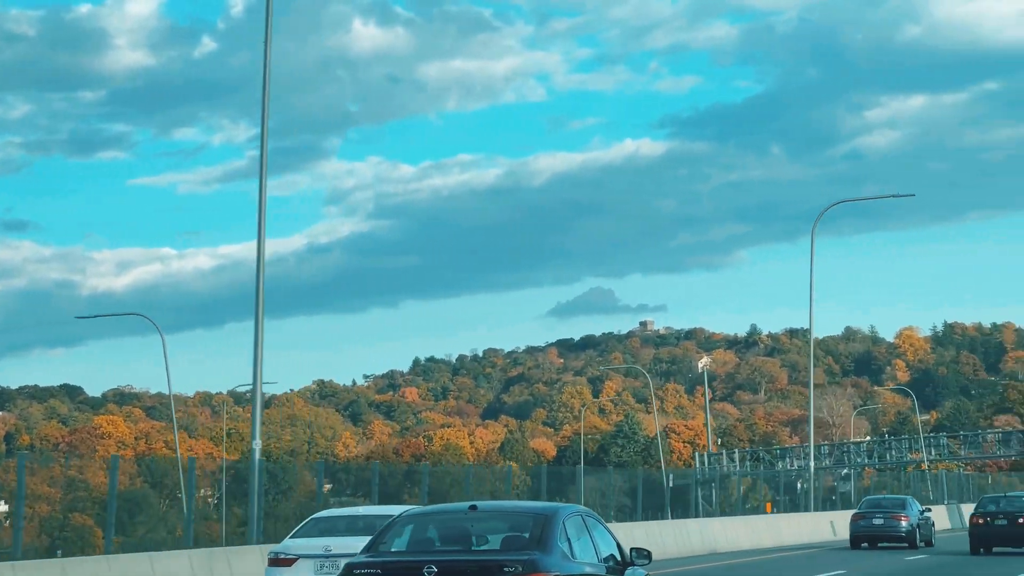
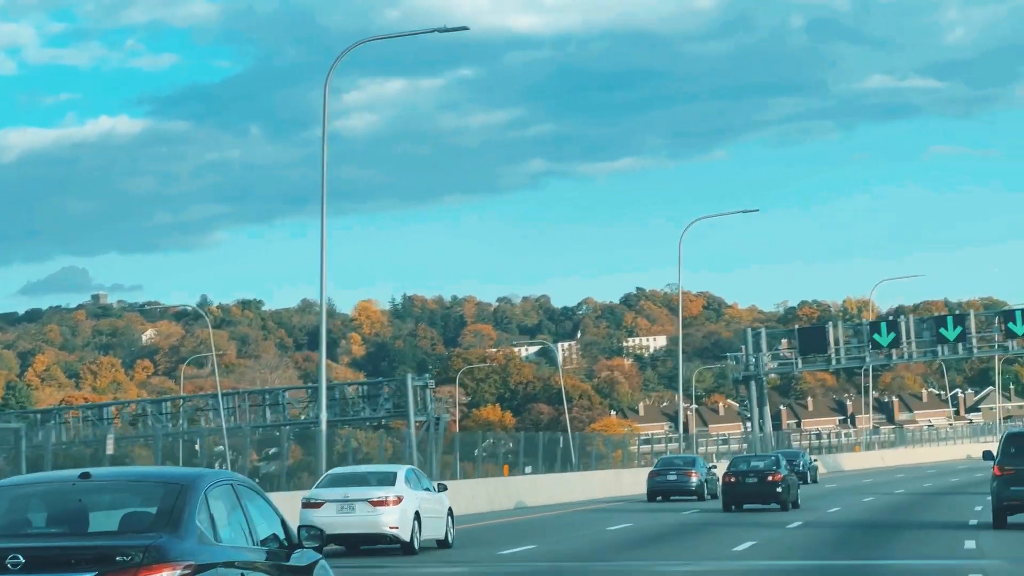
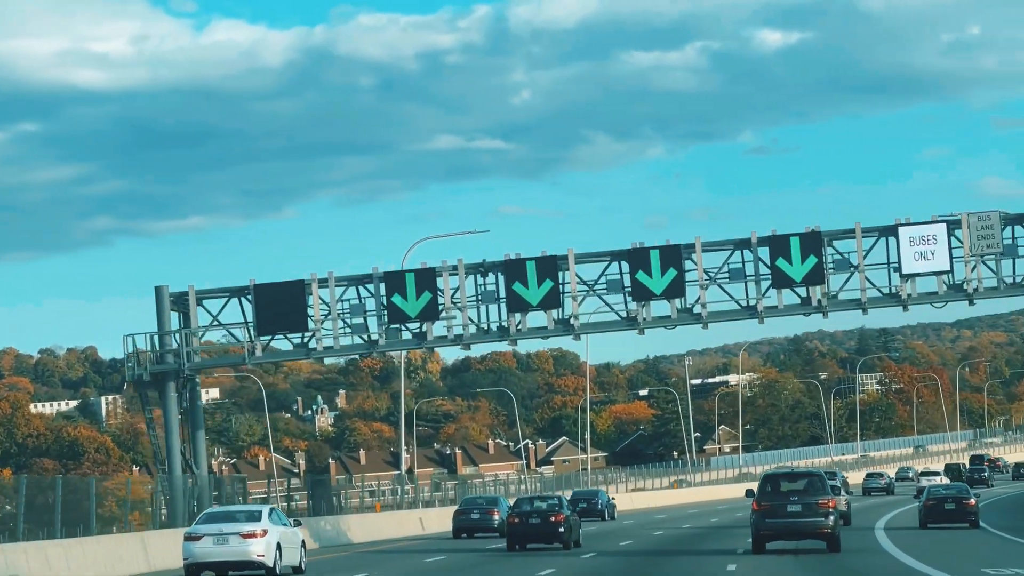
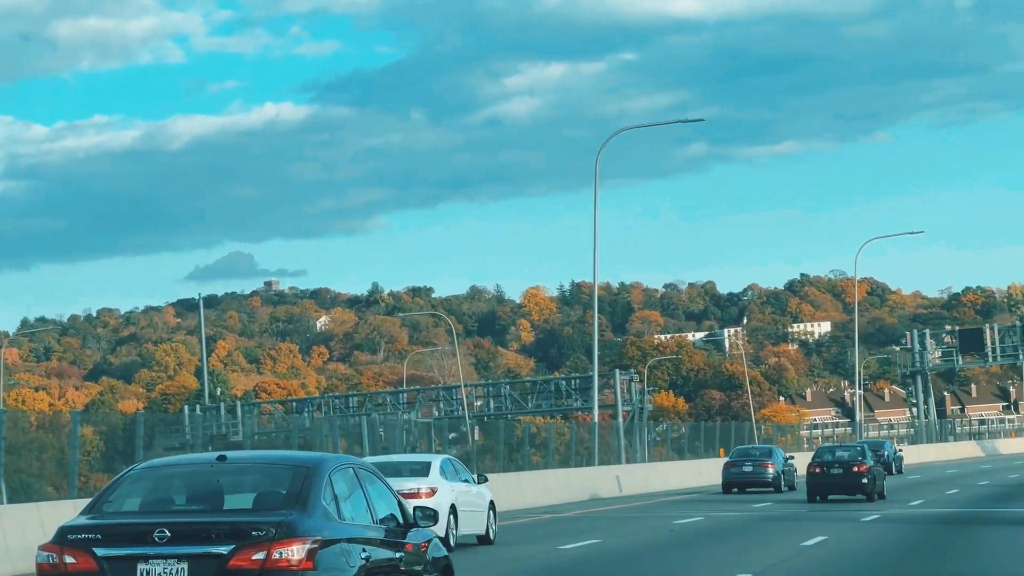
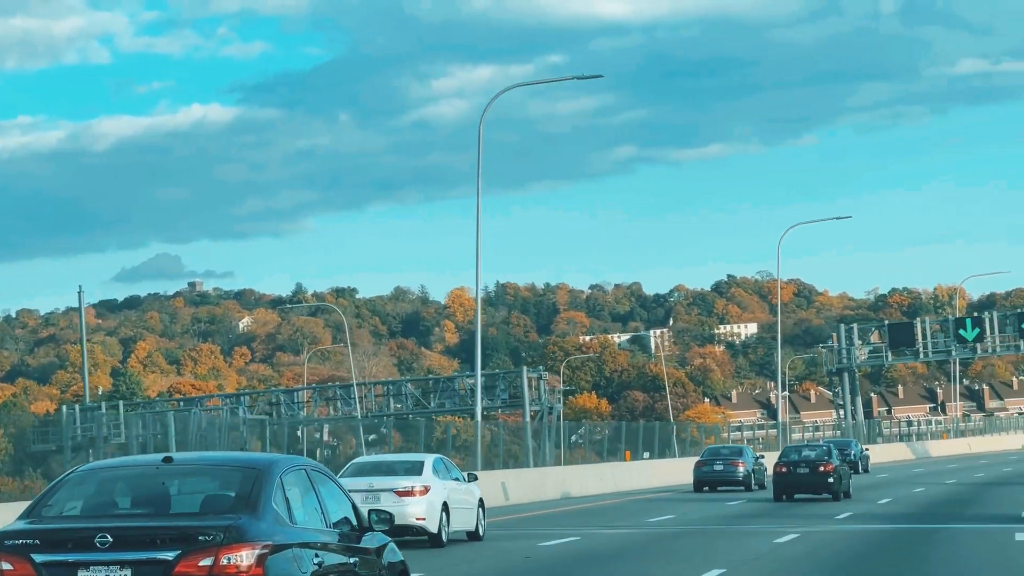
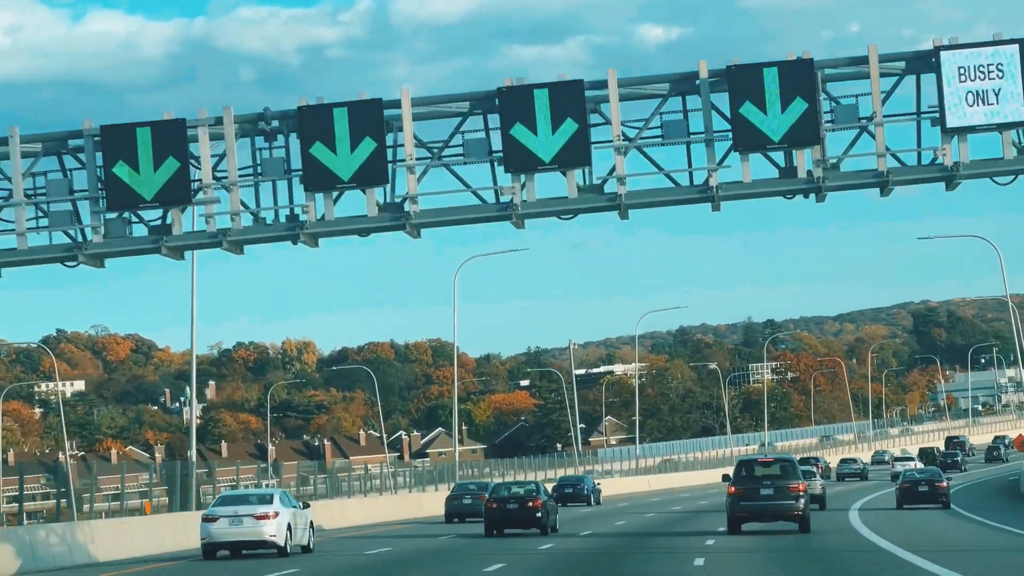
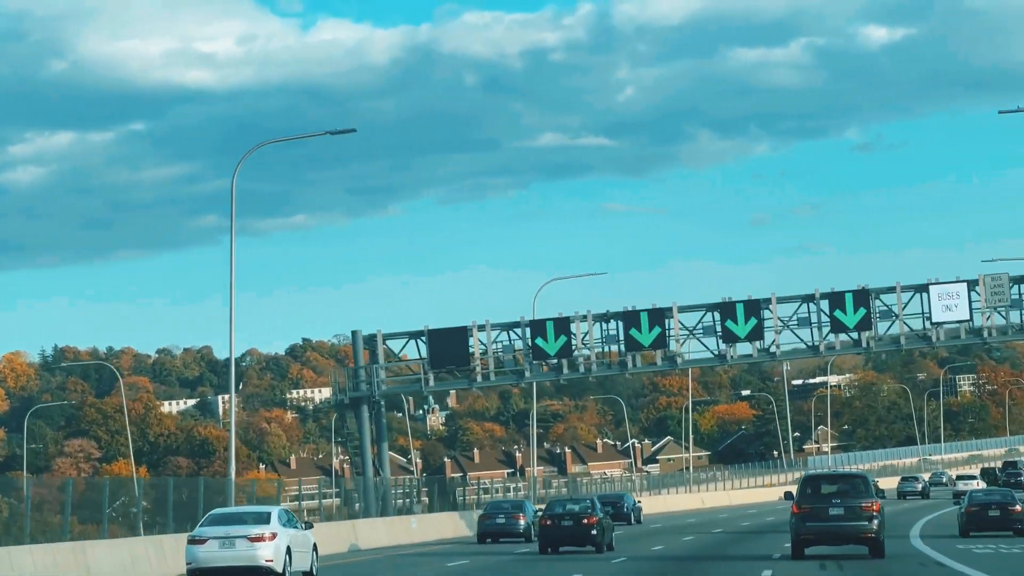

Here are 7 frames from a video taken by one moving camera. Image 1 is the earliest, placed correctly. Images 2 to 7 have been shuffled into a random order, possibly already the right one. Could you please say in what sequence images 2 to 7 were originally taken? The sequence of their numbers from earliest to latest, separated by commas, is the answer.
4, 5, 2, 7, 3, 6
